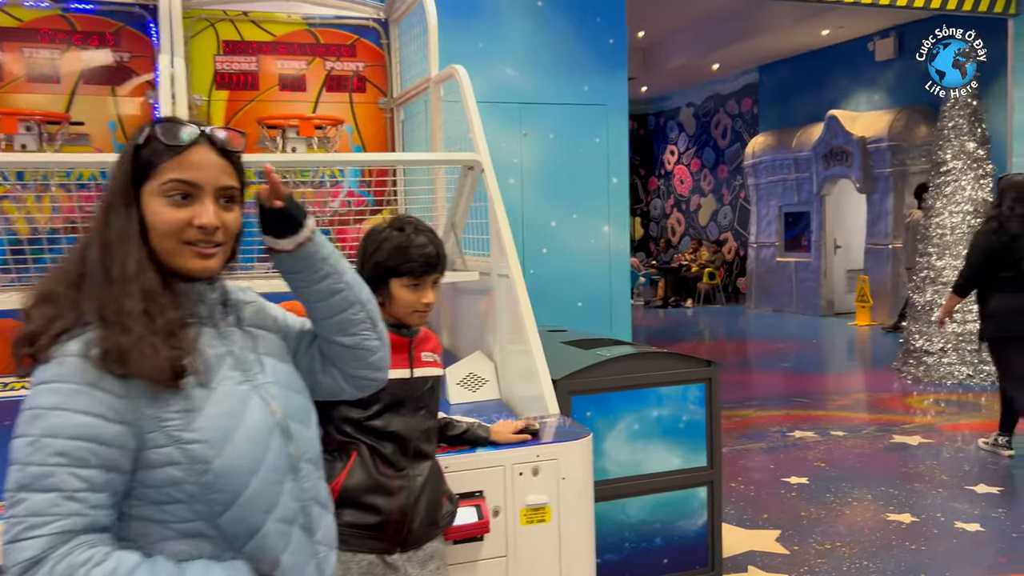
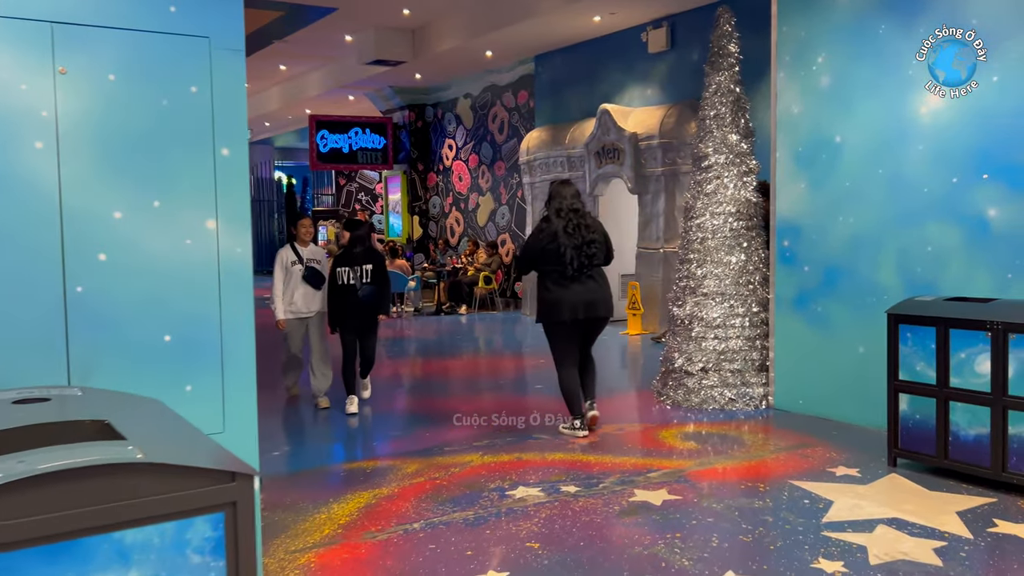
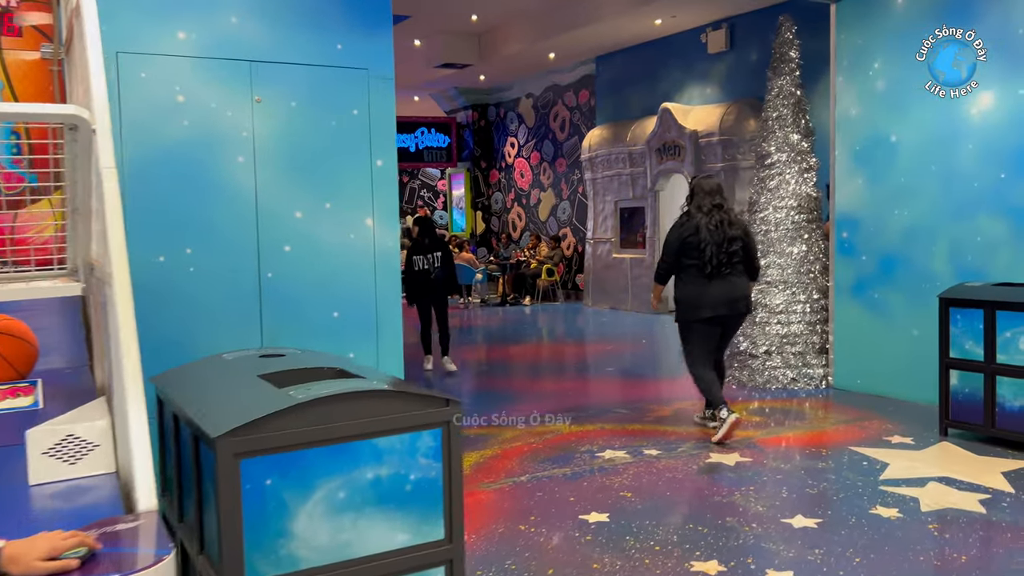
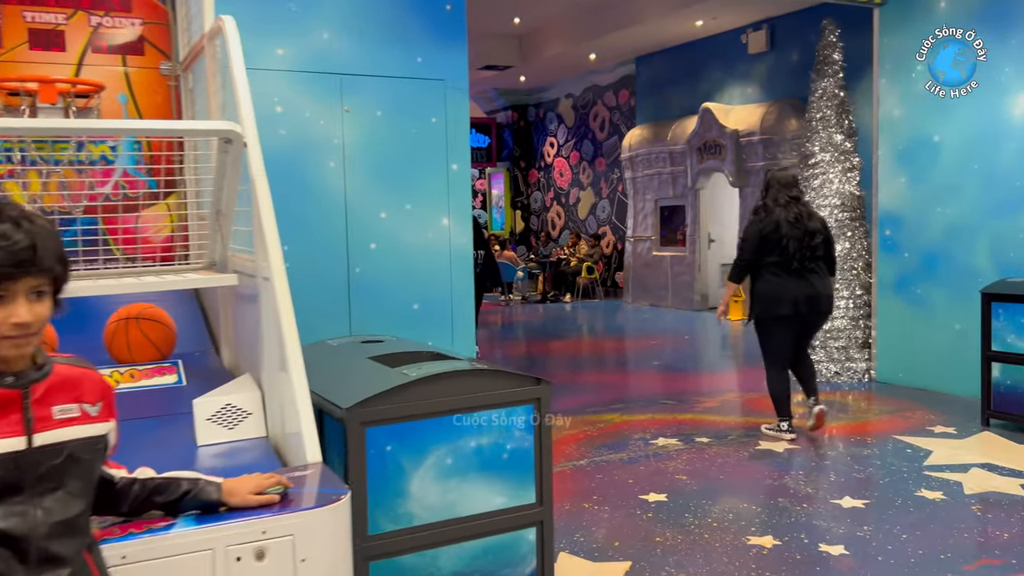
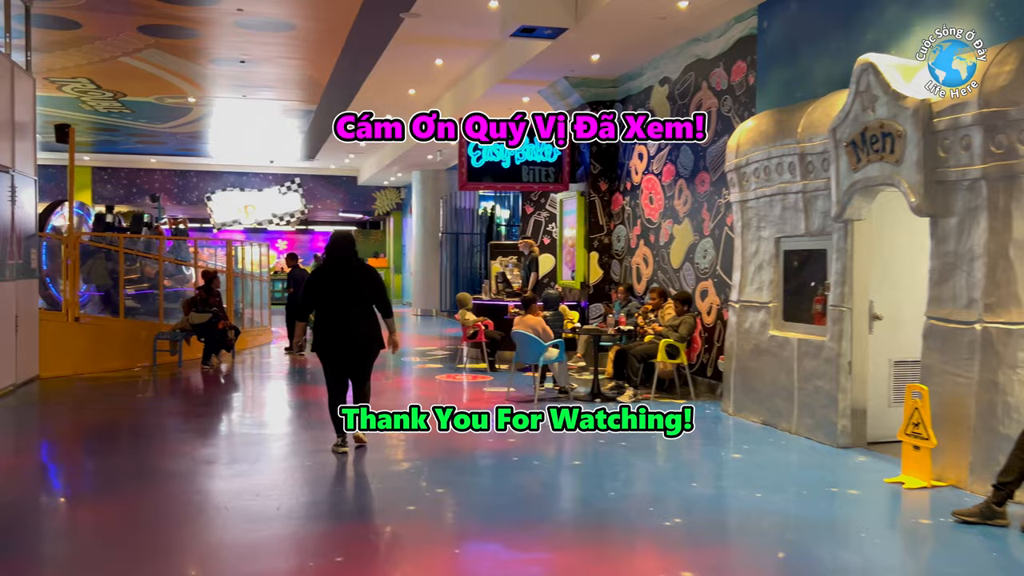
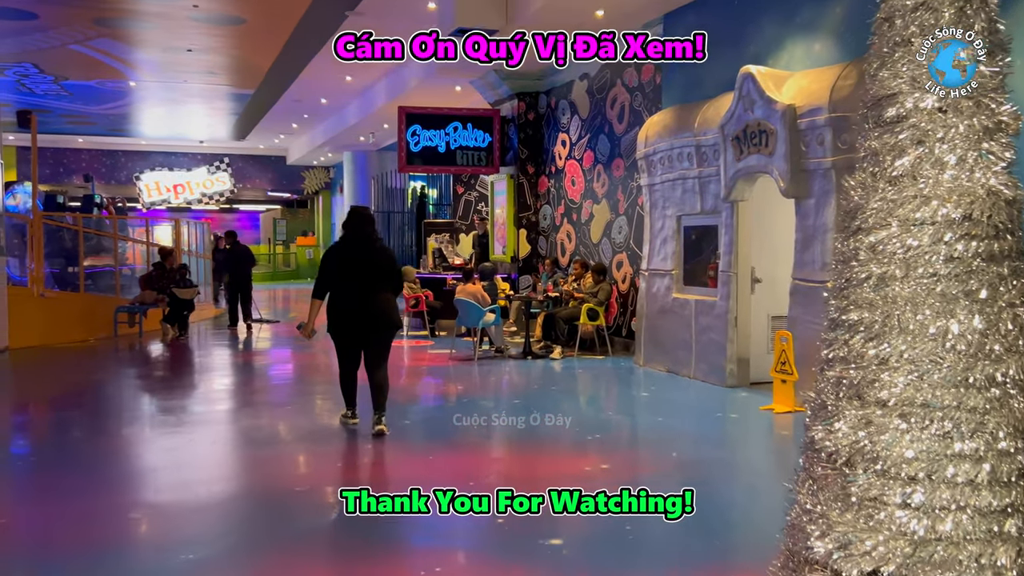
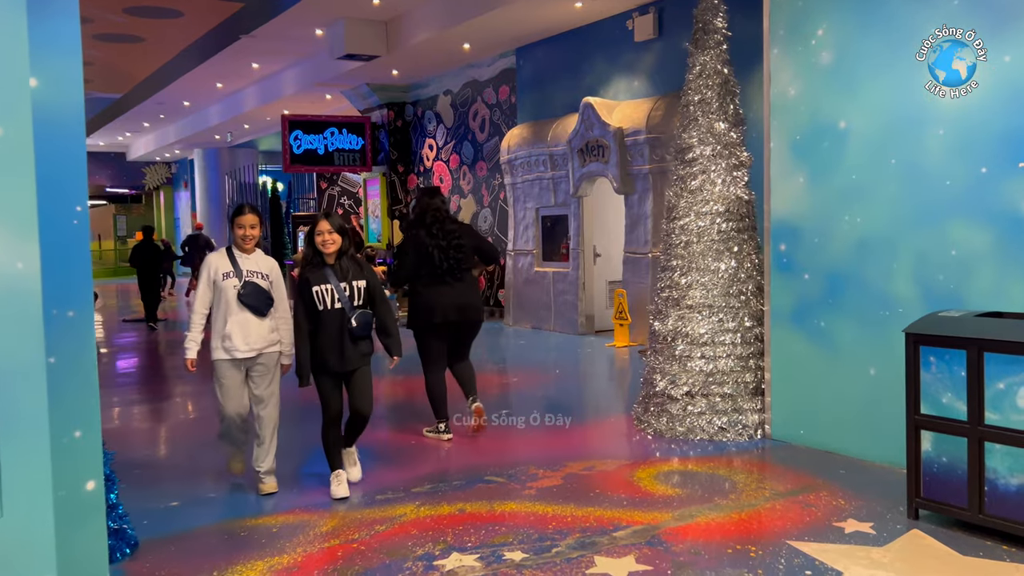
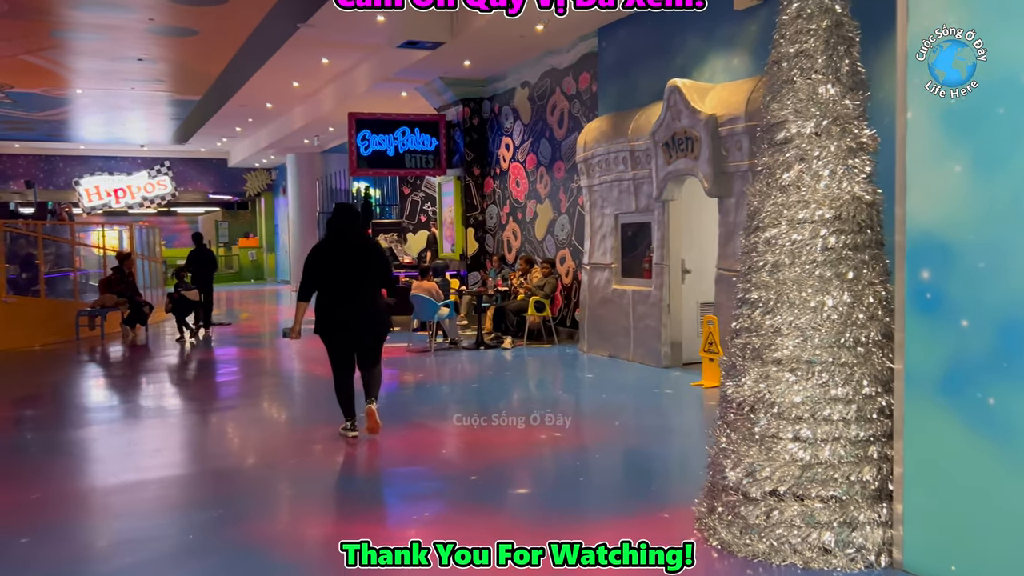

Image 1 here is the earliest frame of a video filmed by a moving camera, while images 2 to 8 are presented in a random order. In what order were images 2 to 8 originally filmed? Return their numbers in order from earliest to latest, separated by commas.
4, 3, 2, 7, 8, 6, 5
